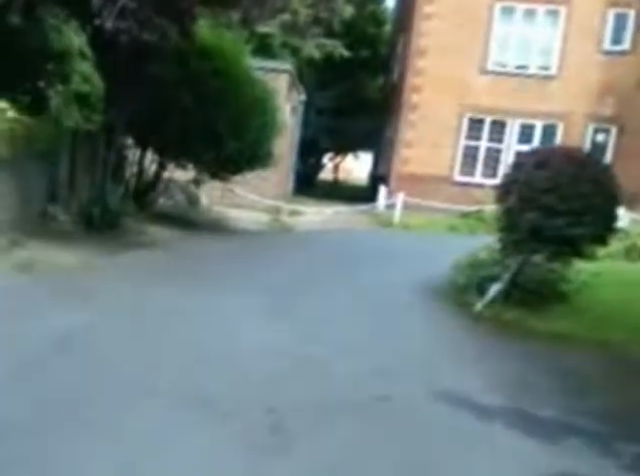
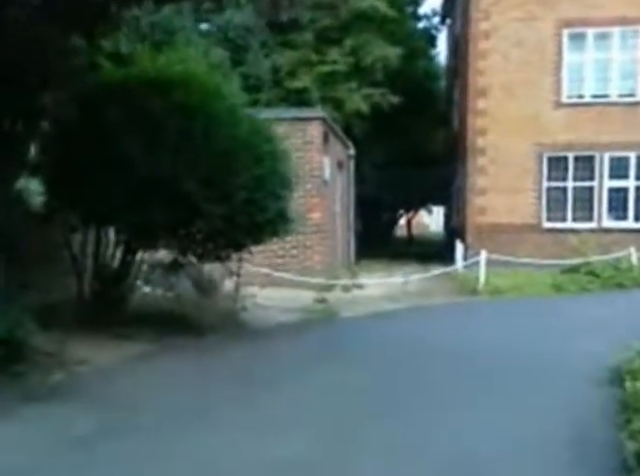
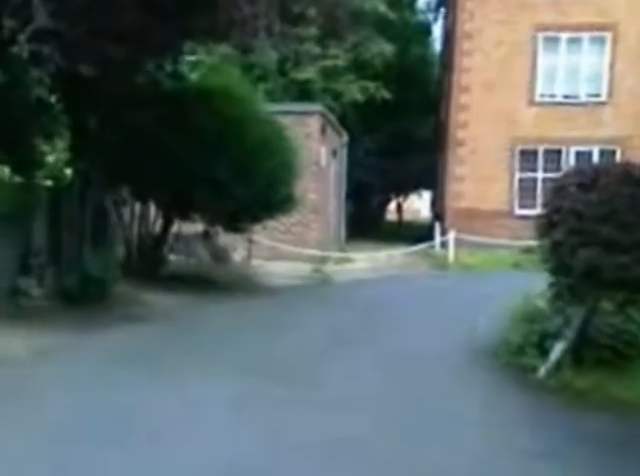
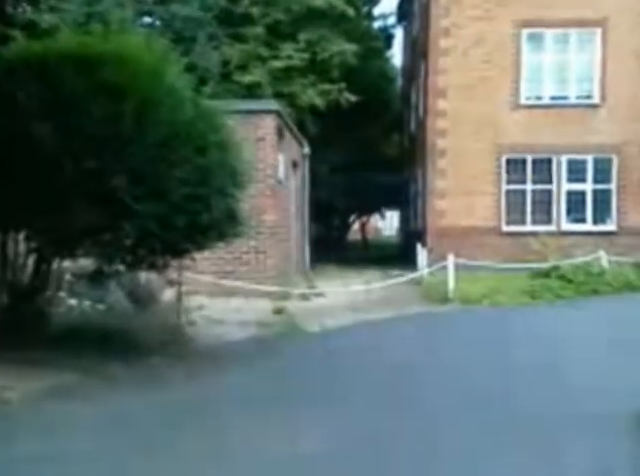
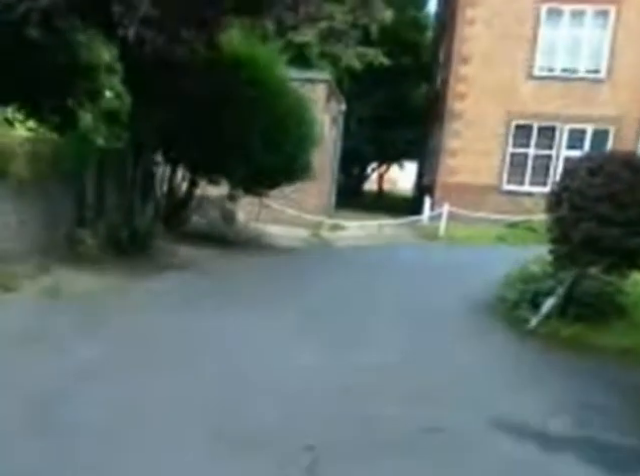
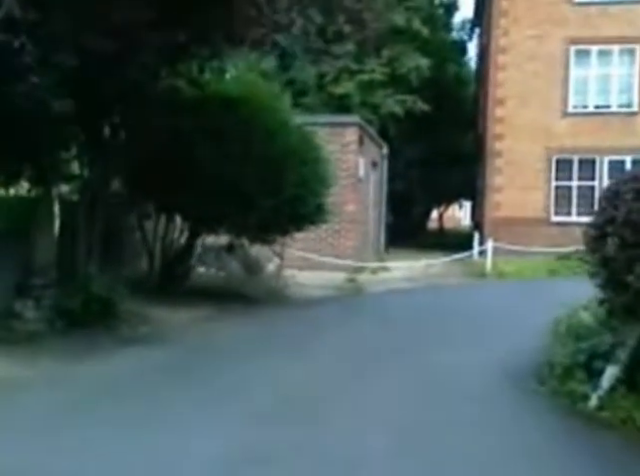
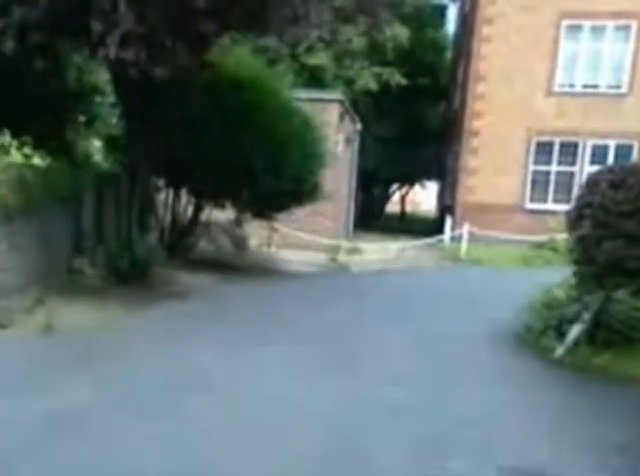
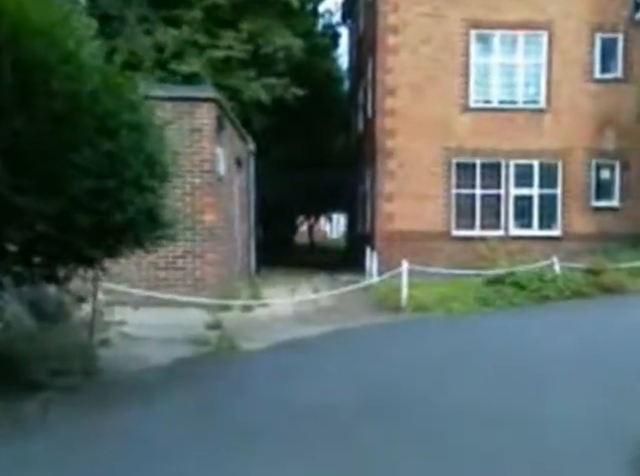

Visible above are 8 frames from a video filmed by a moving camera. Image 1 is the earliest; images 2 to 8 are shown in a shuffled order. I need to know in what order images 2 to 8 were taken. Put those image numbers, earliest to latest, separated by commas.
5, 7, 3, 6, 2, 4, 8
